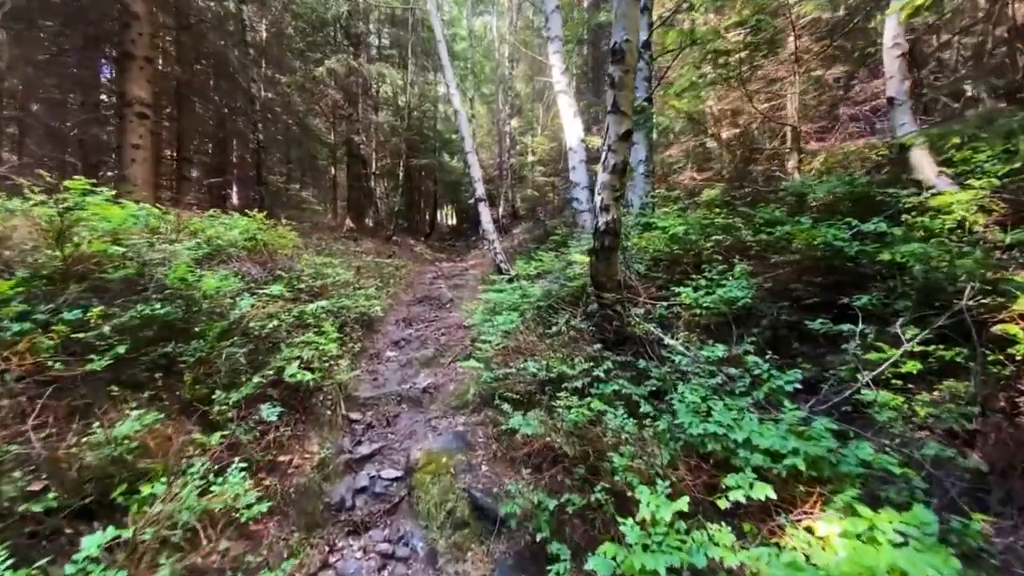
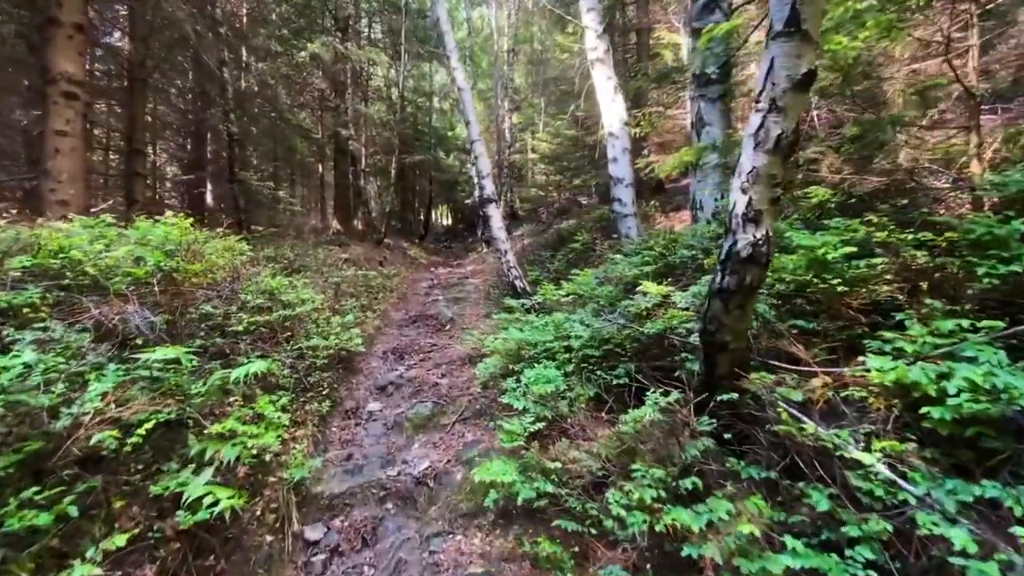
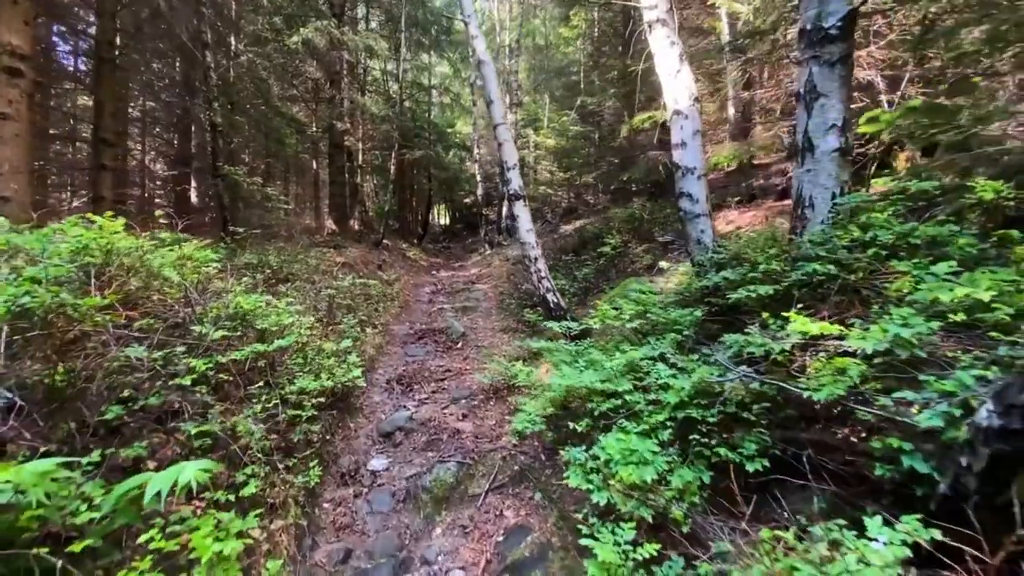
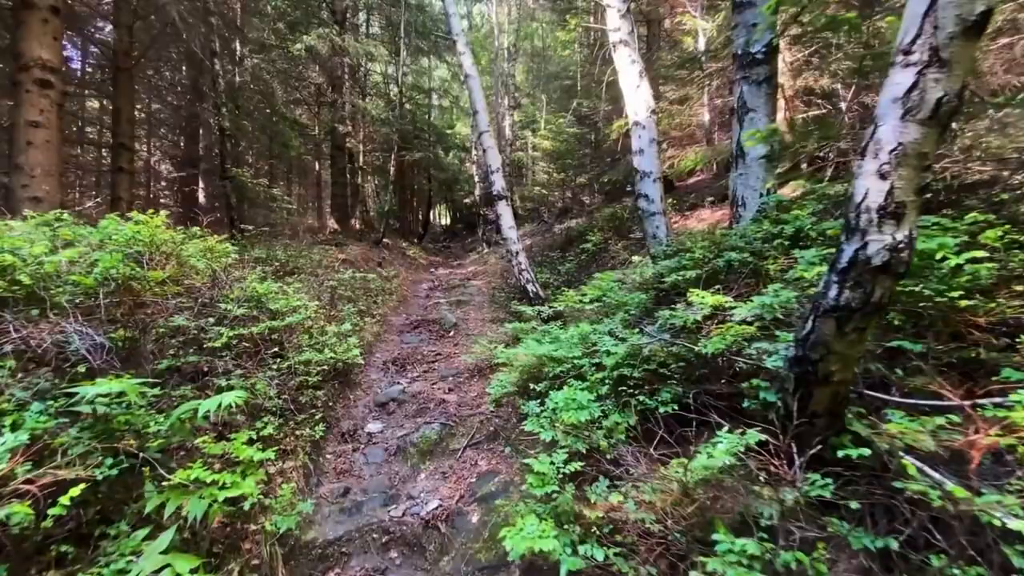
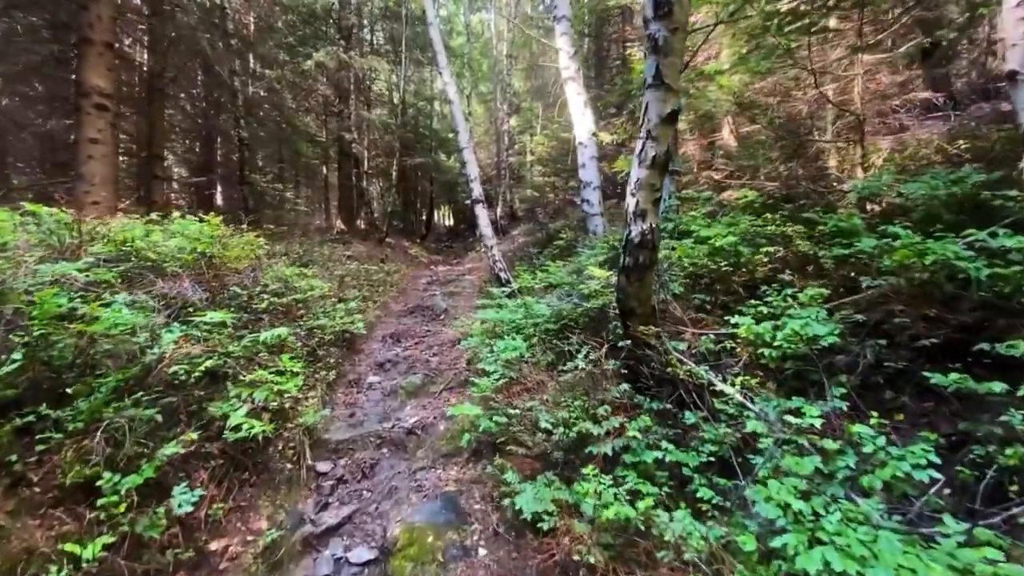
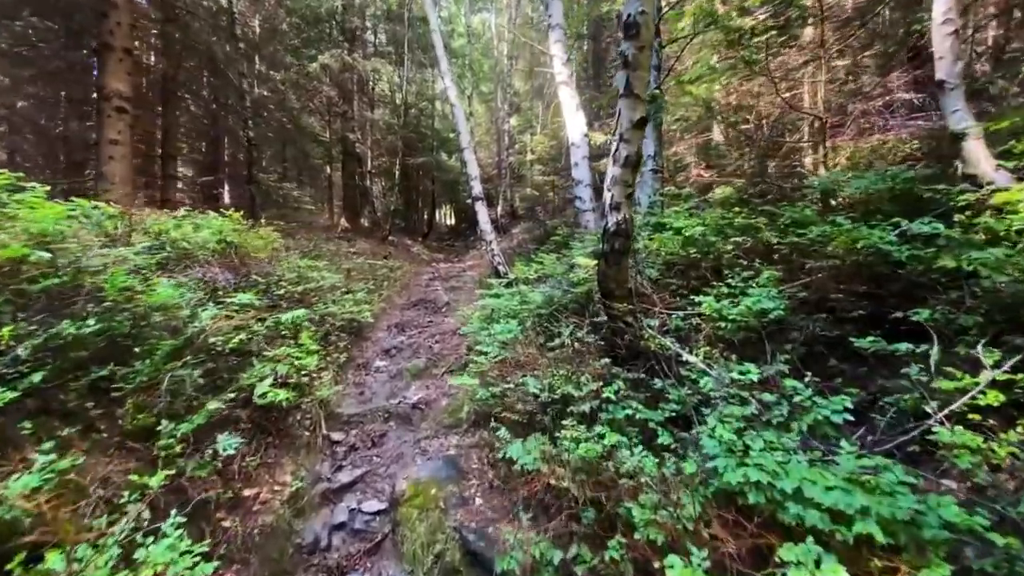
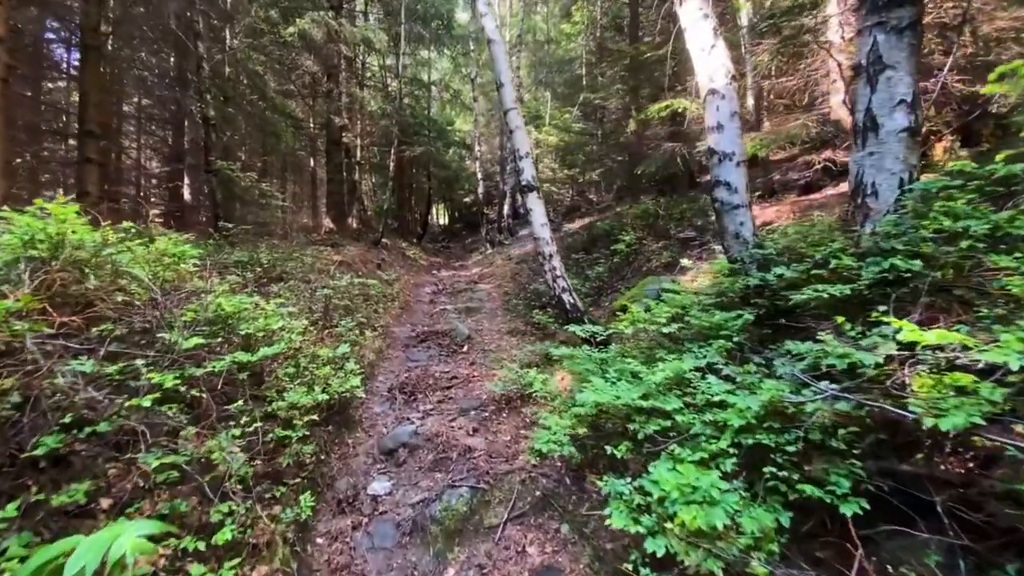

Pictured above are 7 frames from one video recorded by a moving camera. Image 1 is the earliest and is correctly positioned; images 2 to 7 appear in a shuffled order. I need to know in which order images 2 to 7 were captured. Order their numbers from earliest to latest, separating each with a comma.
6, 5, 2, 4, 3, 7
